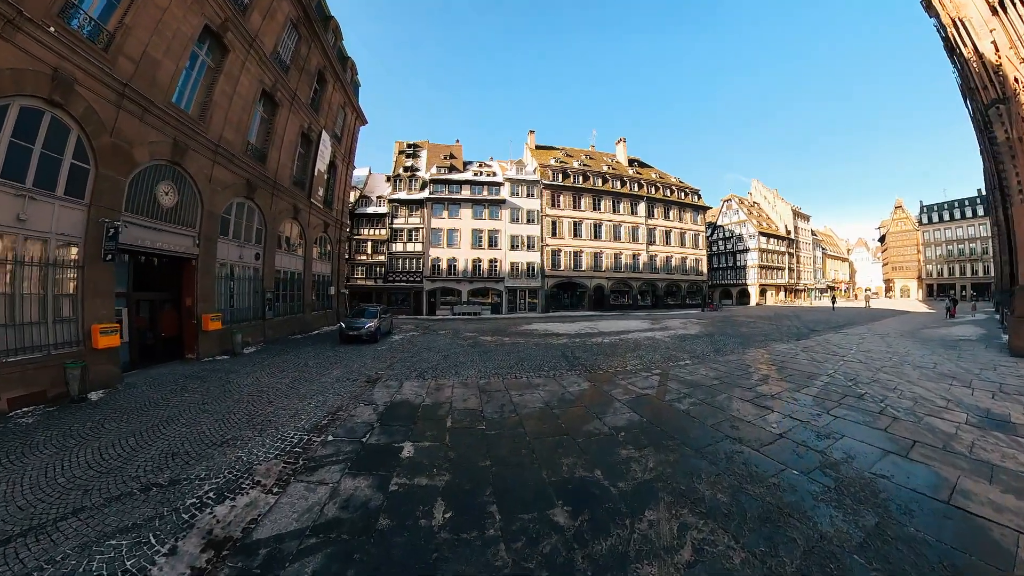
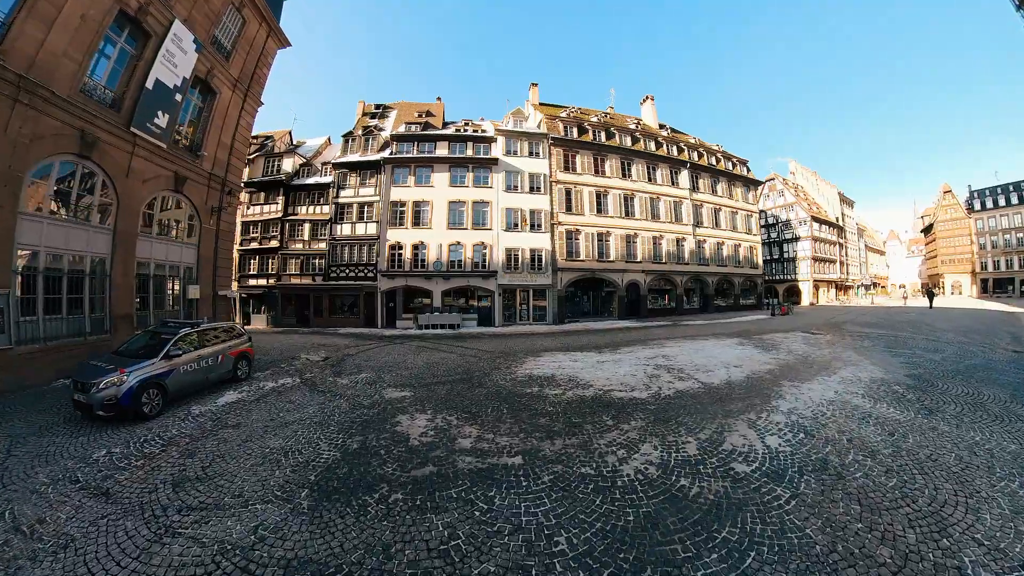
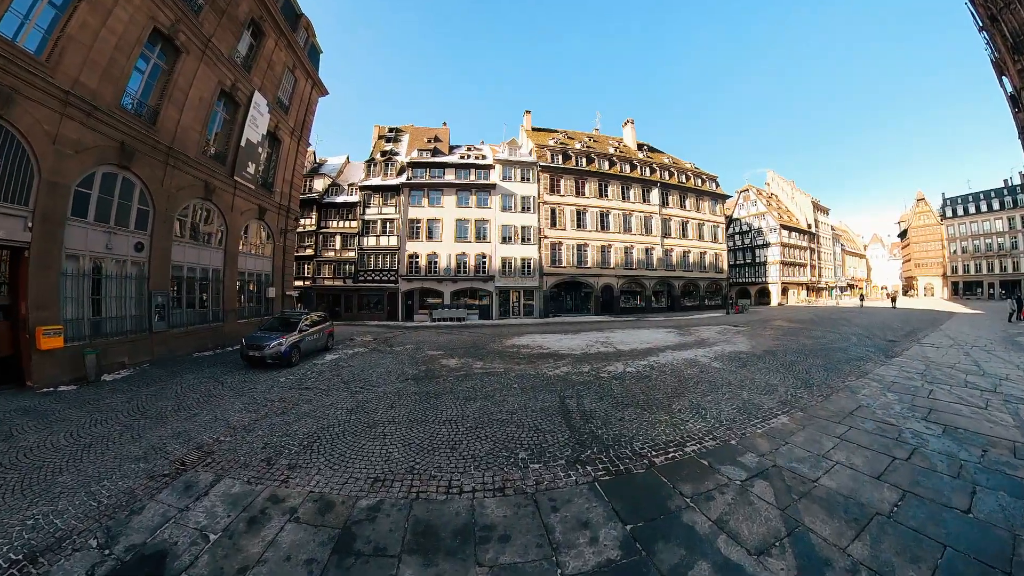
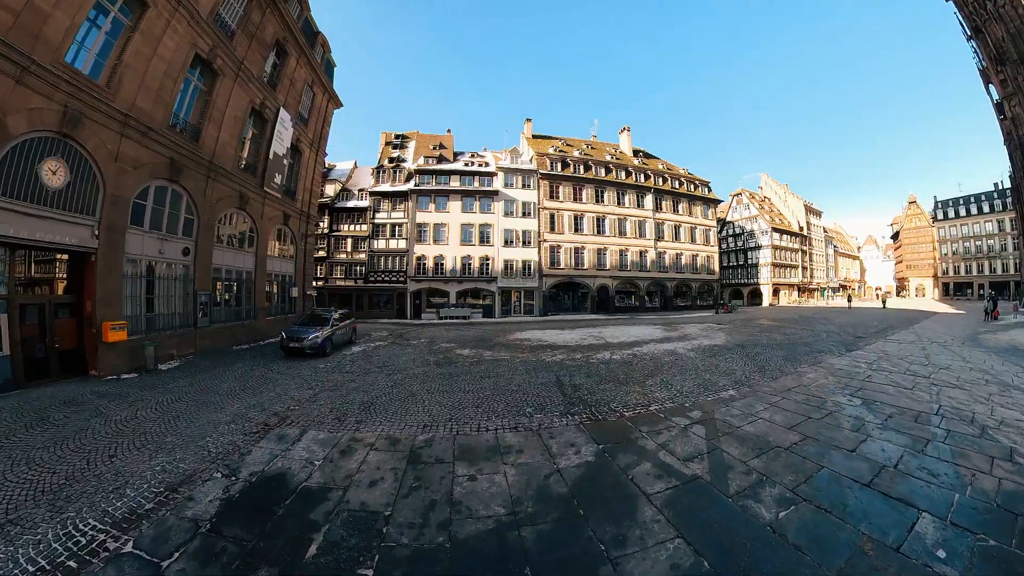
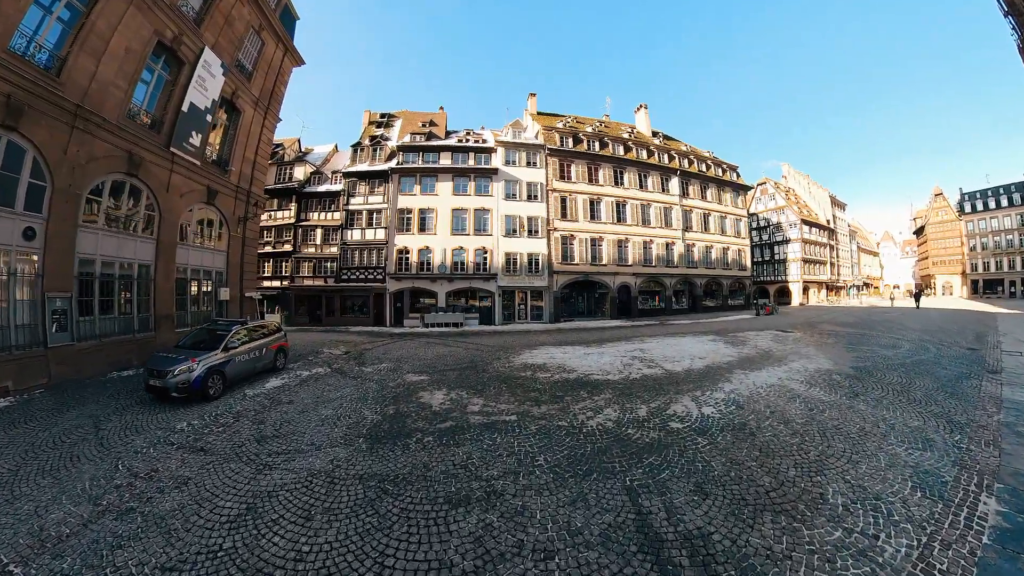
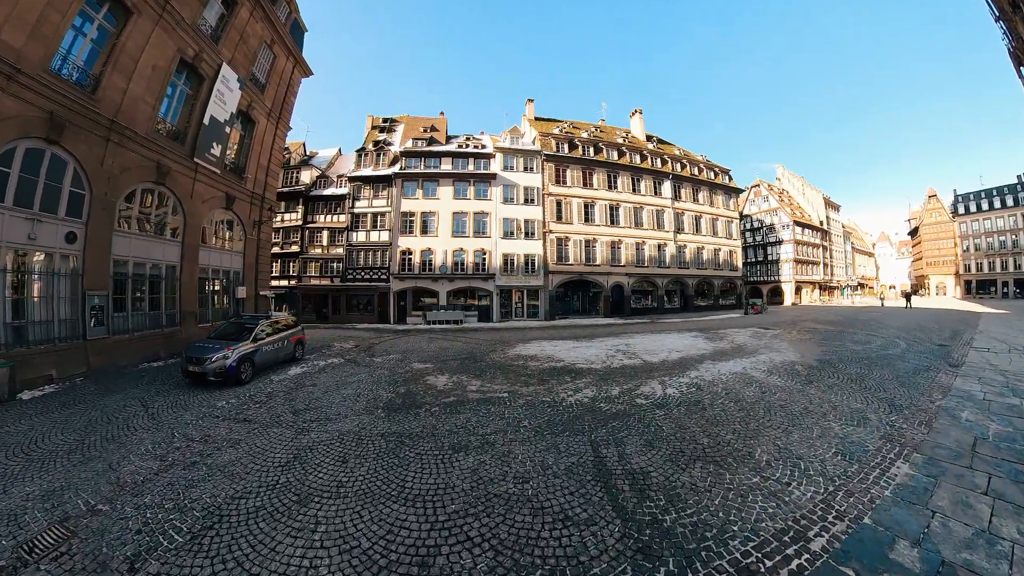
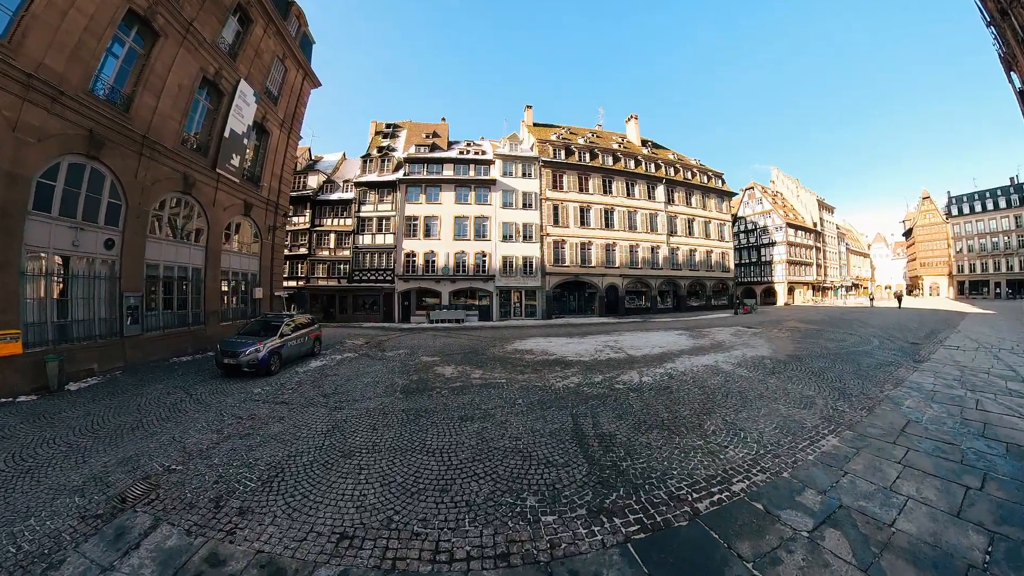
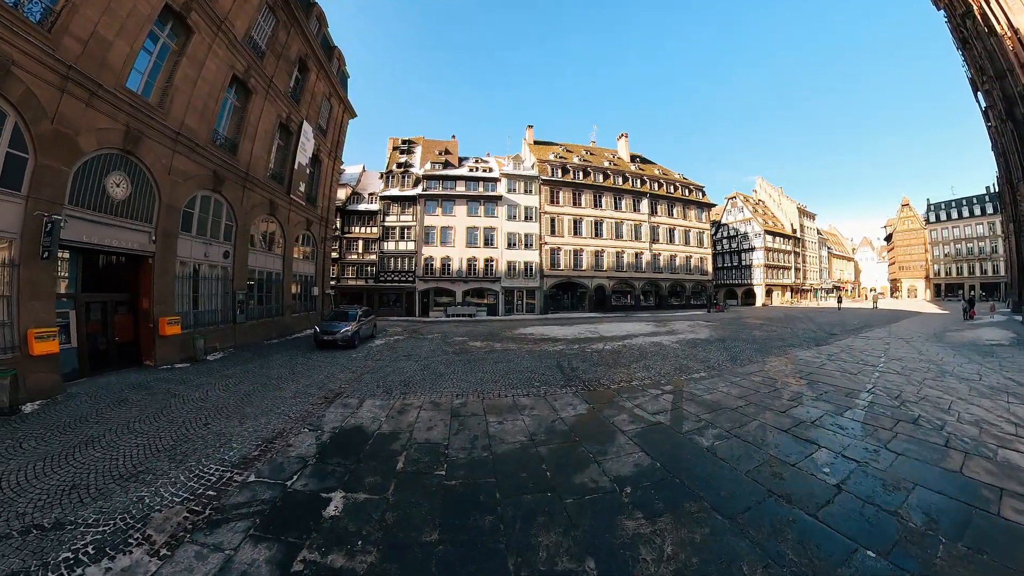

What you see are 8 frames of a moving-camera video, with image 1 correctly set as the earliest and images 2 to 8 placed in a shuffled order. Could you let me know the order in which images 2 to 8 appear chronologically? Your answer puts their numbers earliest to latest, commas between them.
8, 4, 3, 7, 6, 5, 2
